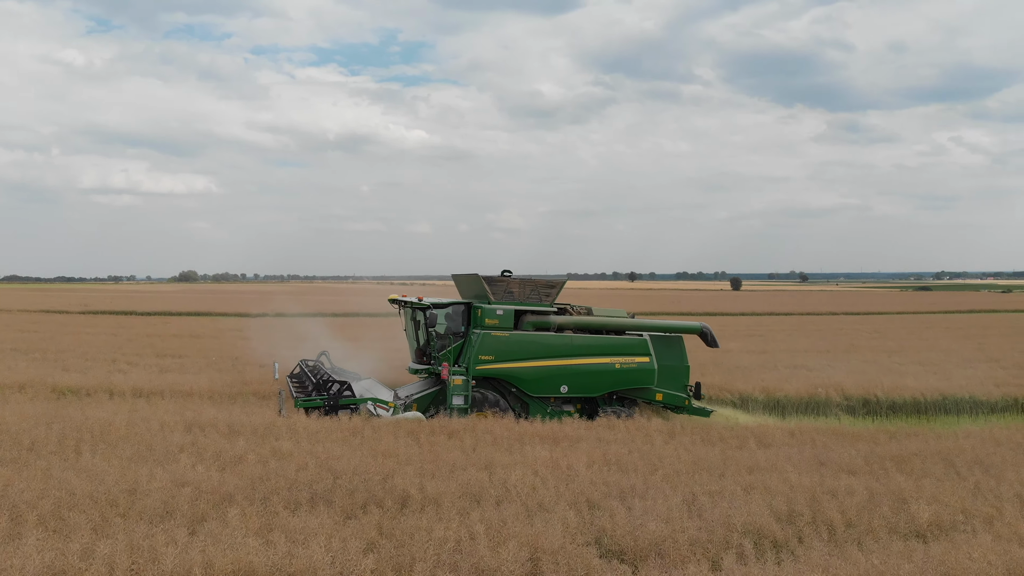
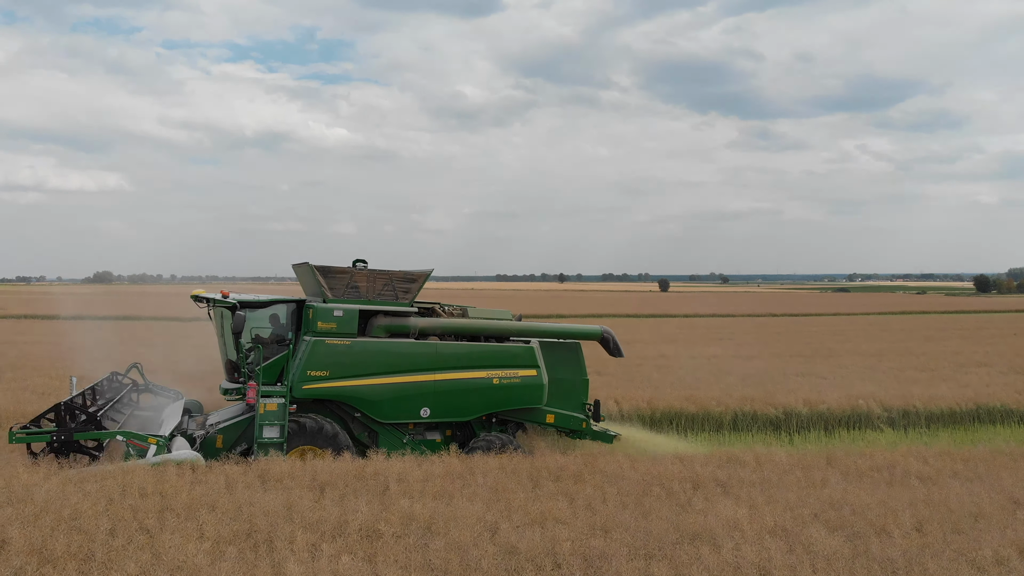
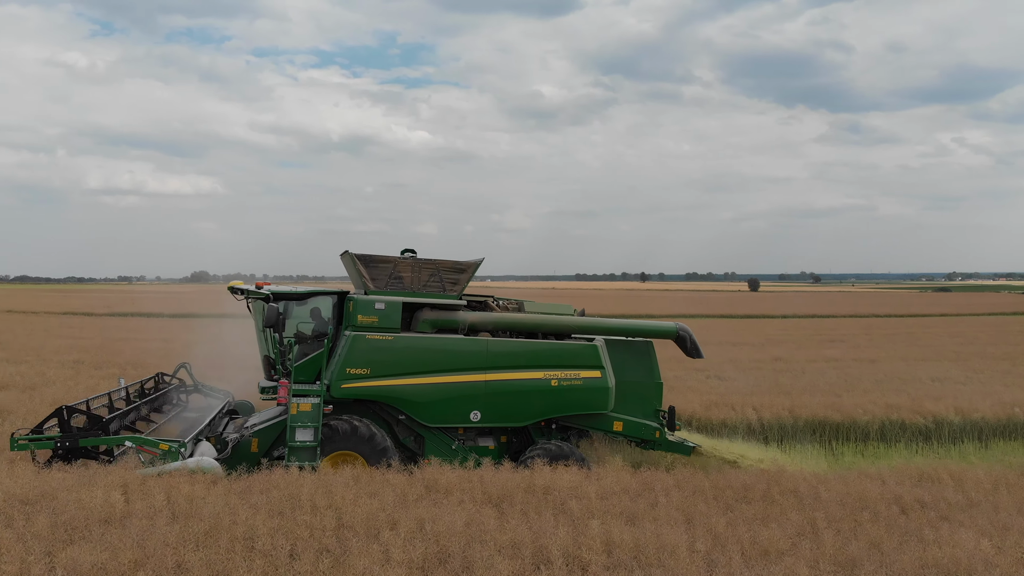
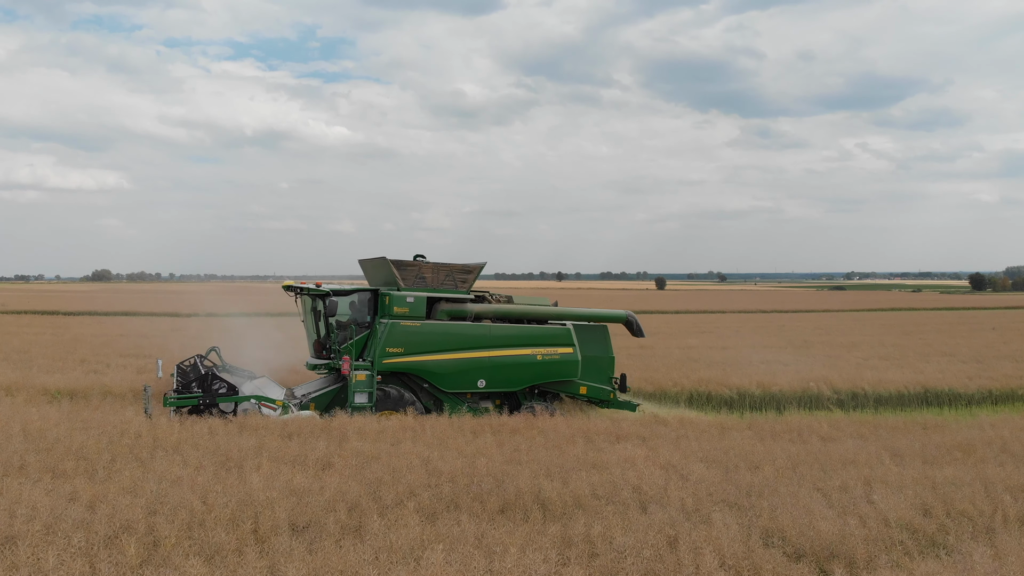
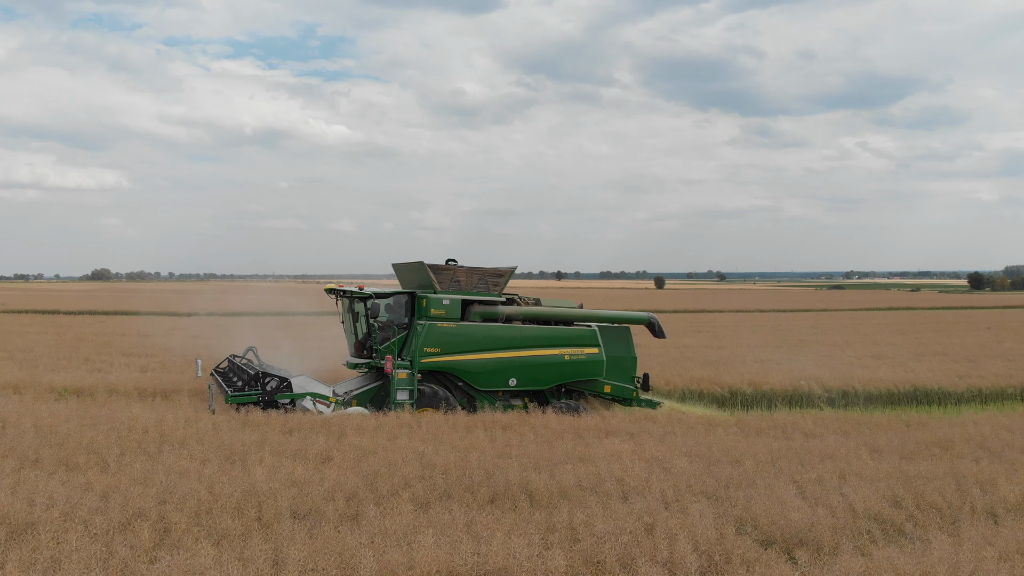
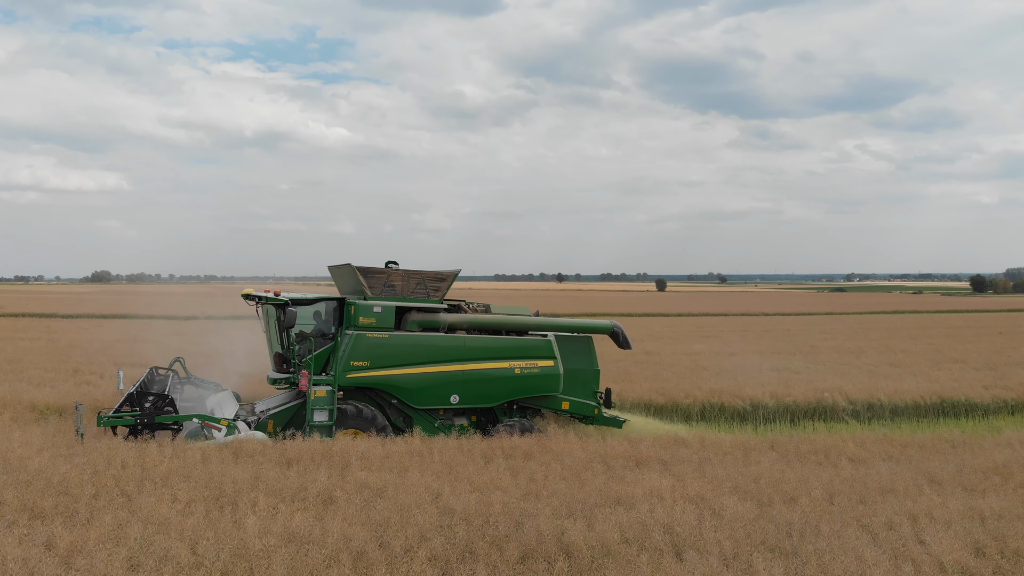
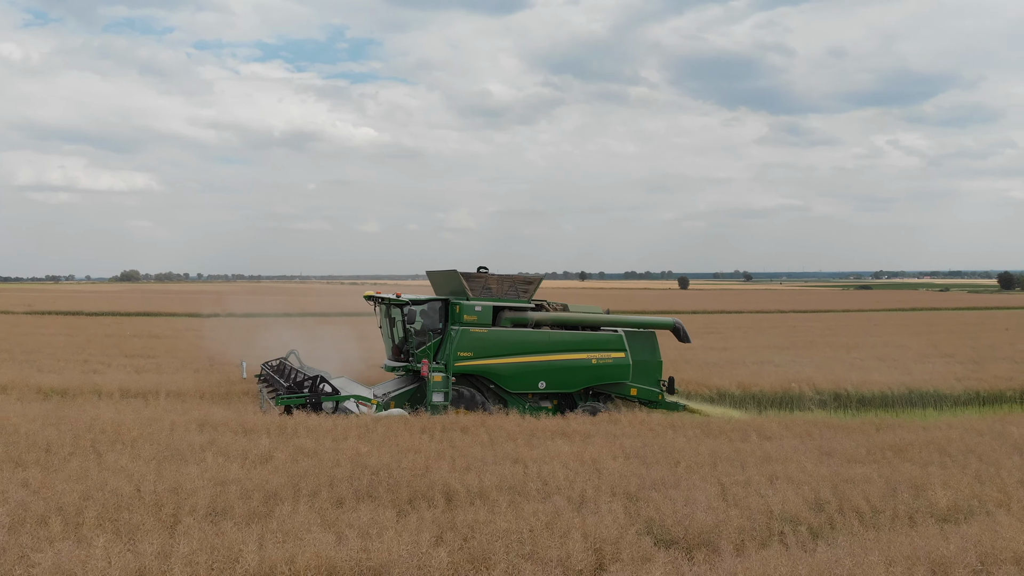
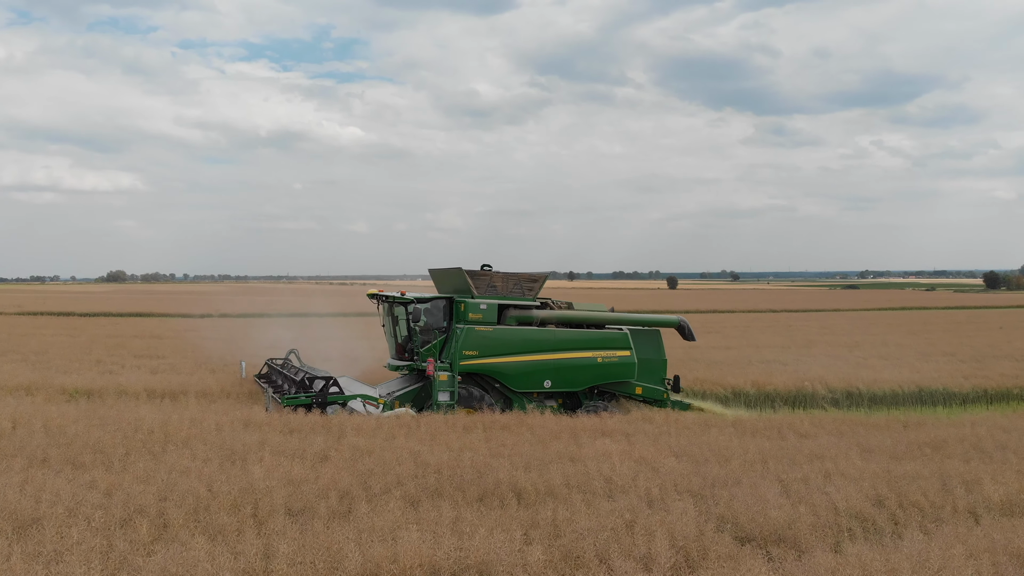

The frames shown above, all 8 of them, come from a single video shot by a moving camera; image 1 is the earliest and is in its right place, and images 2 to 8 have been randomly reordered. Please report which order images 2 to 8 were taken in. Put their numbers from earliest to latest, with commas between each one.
7, 8, 5, 4, 6, 2, 3
